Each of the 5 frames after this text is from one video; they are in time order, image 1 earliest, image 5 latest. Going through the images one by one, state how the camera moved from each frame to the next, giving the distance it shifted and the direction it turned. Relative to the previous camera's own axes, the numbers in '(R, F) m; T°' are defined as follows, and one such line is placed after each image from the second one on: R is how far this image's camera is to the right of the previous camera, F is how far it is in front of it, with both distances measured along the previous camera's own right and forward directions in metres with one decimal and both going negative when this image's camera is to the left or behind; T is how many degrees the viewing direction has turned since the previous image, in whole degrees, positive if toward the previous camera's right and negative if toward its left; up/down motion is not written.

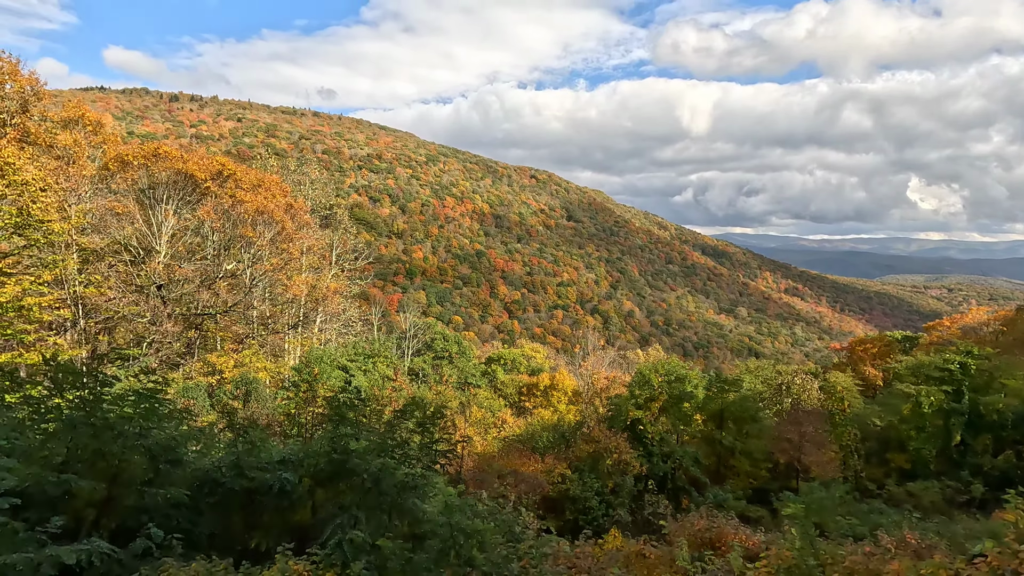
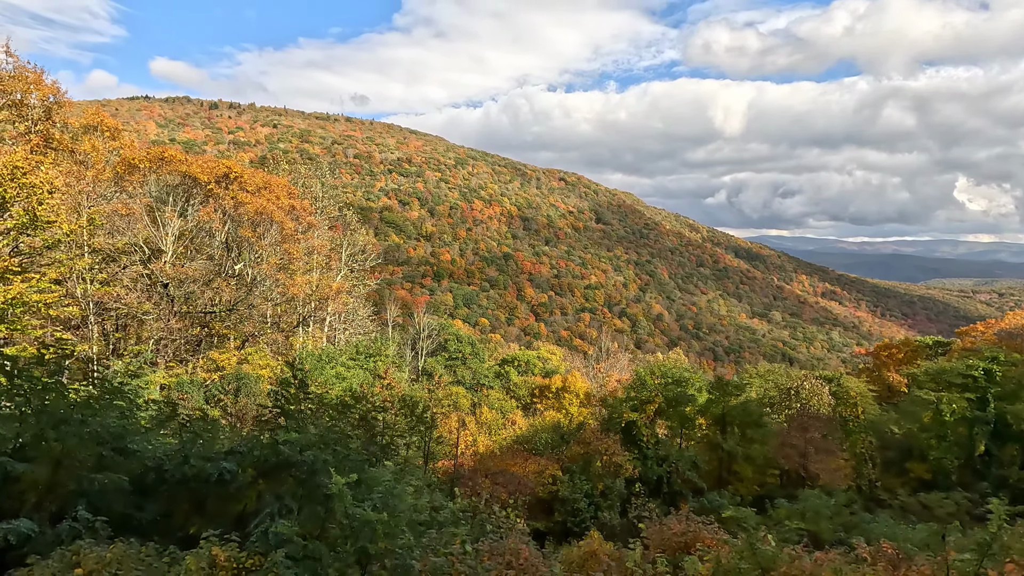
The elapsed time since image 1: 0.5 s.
(+1.0, 0.0) m; -3°
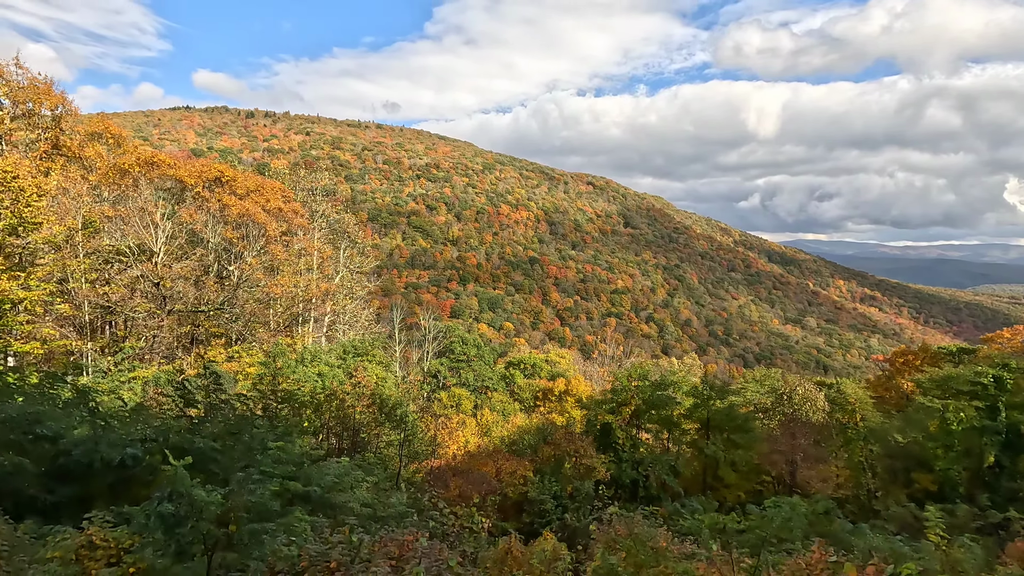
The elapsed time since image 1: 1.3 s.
(+1.5, 0.0) m; -3°
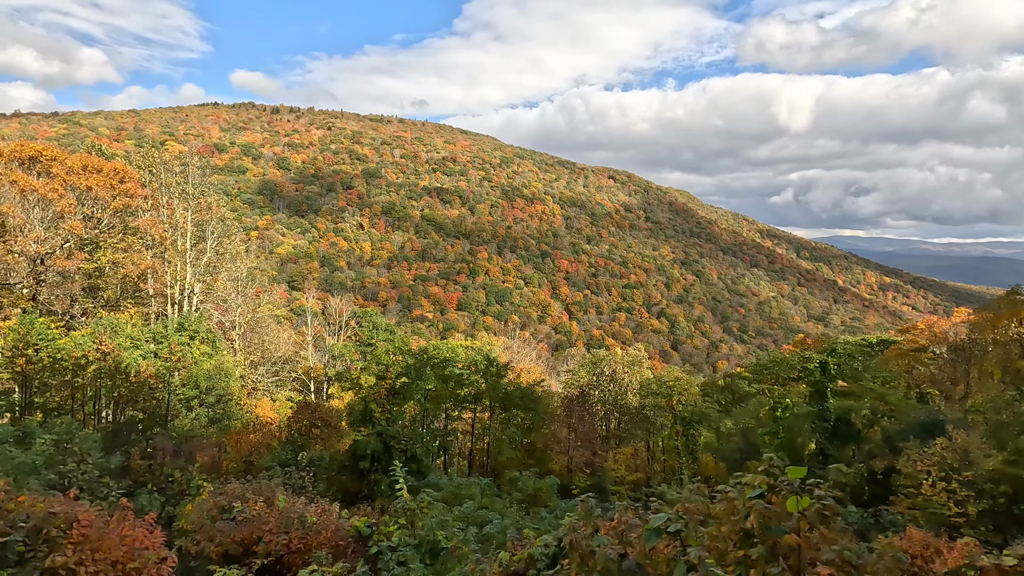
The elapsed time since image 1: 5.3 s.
(+7.5, +0.1) m; -3°
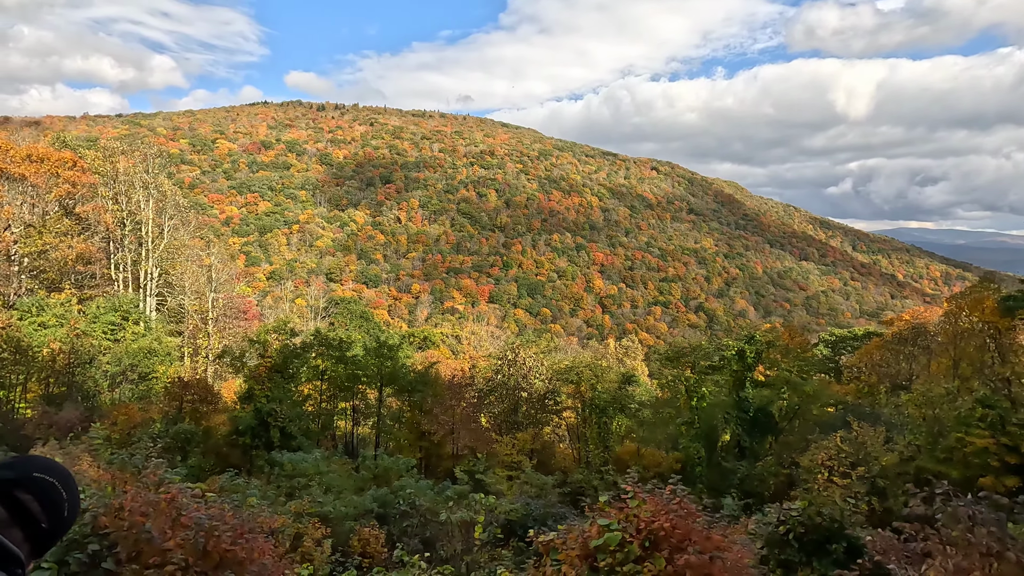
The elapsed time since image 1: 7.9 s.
(+4.7, +0.4) m; -5°
